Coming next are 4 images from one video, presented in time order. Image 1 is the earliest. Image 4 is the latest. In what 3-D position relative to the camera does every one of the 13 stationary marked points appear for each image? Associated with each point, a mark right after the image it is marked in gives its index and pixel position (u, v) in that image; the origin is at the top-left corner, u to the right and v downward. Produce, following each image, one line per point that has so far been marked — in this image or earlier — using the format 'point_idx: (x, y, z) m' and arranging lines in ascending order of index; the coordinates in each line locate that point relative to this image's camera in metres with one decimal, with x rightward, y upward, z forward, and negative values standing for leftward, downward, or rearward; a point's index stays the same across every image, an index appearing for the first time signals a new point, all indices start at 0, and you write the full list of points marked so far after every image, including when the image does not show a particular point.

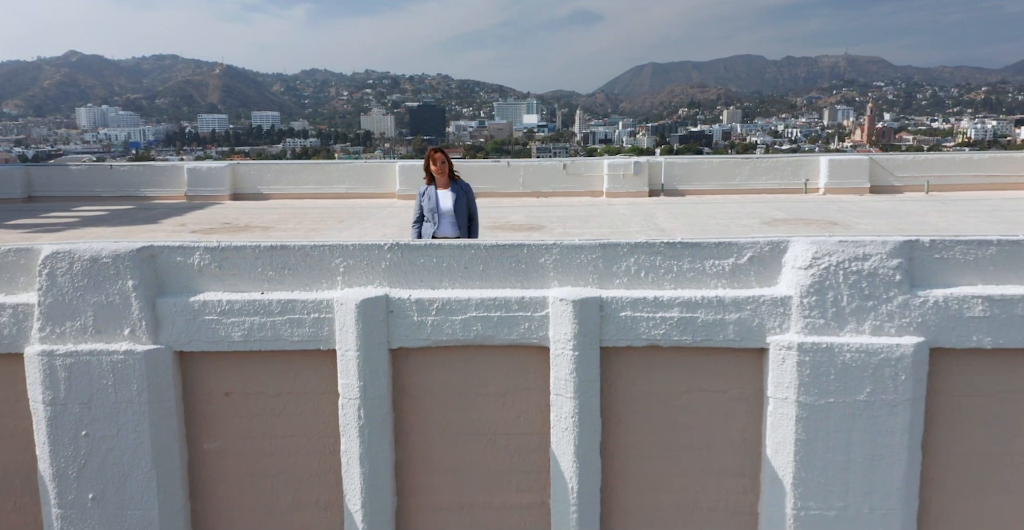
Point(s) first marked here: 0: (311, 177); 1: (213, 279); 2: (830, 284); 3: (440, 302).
0: (-2.8, +1.2, +10.1) m
1: (-1.2, -0.1, +3.2) m
2: (+1.3, -0.1, +2.9) m
3: (-0.3, -0.1, +3.0) m
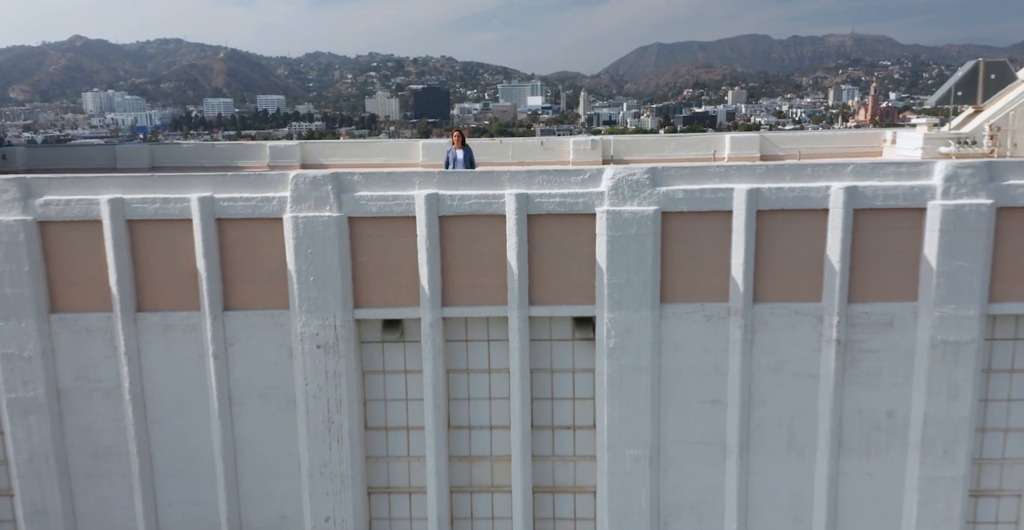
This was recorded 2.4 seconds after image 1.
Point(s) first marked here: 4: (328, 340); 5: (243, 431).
0: (-2.9, +2.2, +14.1) m
1: (-1.5, +0.8, +7.3) m
2: (+1.0, +0.8, +7.0) m
3: (-0.5, +0.7, +7.1) m
4: (-1.8, -0.7, +7.4) m
5: (-2.8, -1.7, +7.8) m
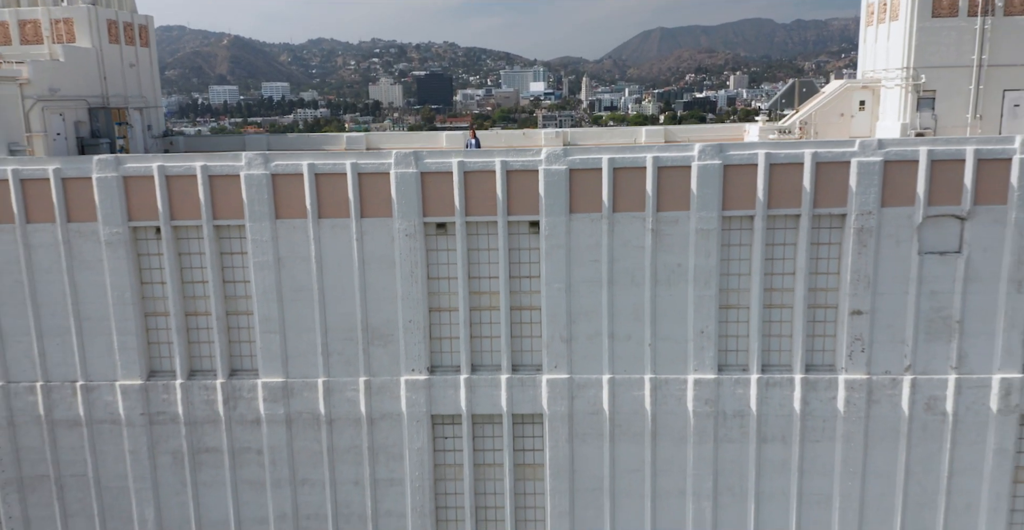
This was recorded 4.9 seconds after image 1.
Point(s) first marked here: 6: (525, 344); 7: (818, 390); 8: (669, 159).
0: (-3.2, +3.8, +22.1) m
1: (-1.7, +2.2, +15.2) m
2: (+0.8, +2.2, +14.9) m
3: (-0.8, +2.1, +15.1) m
4: (-2.1, +0.7, +15.4) m
5: (-3.0, -0.3, +15.8) m
6: (+0.3, -1.7, +16.2) m
7: (+6.6, -2.7, +15.7) m
8: (+3.2, +2.1, +14.9) m
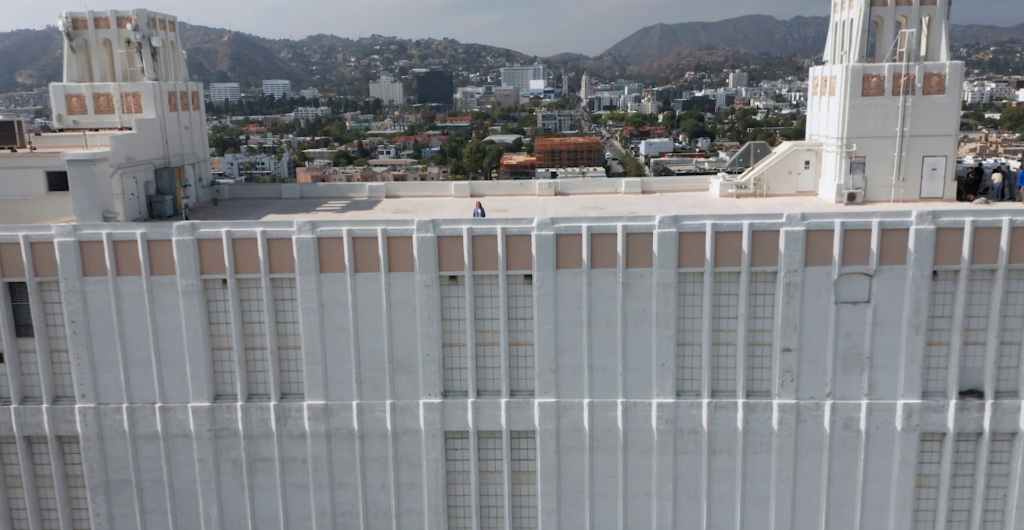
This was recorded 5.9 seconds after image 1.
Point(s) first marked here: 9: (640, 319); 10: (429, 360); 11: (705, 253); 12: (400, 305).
0: (-3.2, +2.6, +25.8) m
1: (-1.8, +1.0, +18.9) m
2: (+0.7, +1.0, +18.6) m
3: (-0.8, +0.9, +18.8) m
4: (-2.1, -0.5, +19.1) m
5: (-3.1, -1.5, +19.5) m
6: (+0.2, -2.9, +20.0) m
7: (+6.5, -3.9, +19.4) m
8: (+3.2, +0.9, +18.6) m
9: (+3.3, -1.4, +19.1) m
10: (-2.2, -2.5, +19.6) m
11: (+4.9, +0.3, +18.7) m
12: (-3.0, -1.1, +19.4) m
